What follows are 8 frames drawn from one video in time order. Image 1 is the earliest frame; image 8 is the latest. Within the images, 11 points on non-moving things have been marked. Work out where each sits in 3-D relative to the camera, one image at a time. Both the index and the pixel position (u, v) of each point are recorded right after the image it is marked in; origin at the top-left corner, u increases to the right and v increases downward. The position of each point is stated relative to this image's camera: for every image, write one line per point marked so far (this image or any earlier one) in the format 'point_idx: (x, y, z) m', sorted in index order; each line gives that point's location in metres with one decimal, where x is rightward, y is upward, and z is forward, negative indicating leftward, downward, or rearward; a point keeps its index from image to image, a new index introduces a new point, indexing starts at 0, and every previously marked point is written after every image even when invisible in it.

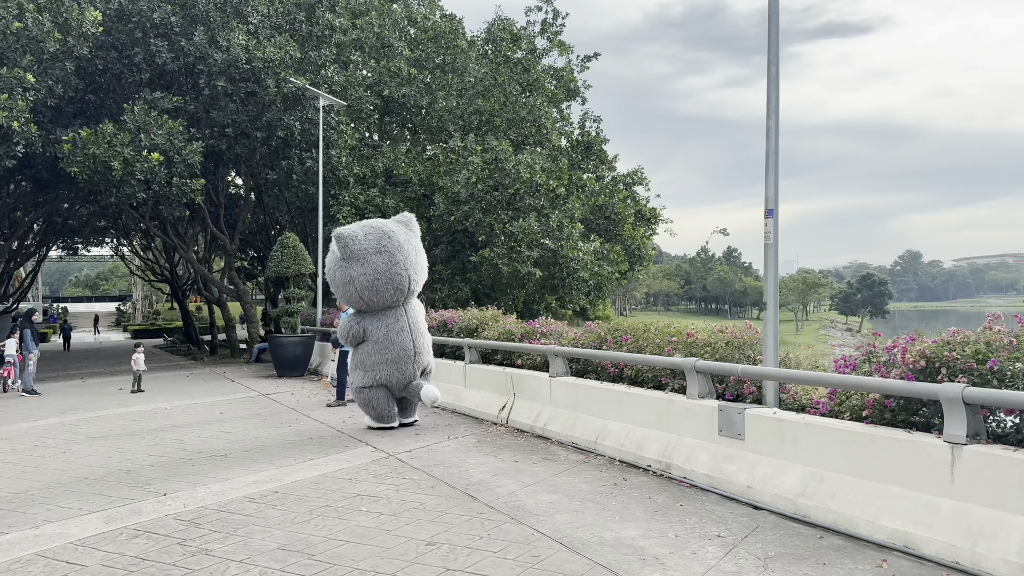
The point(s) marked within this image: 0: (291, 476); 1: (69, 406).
0: (-1.6, -1.4, +5.9) m
1: (-5.7, -1.5, +10.7) m
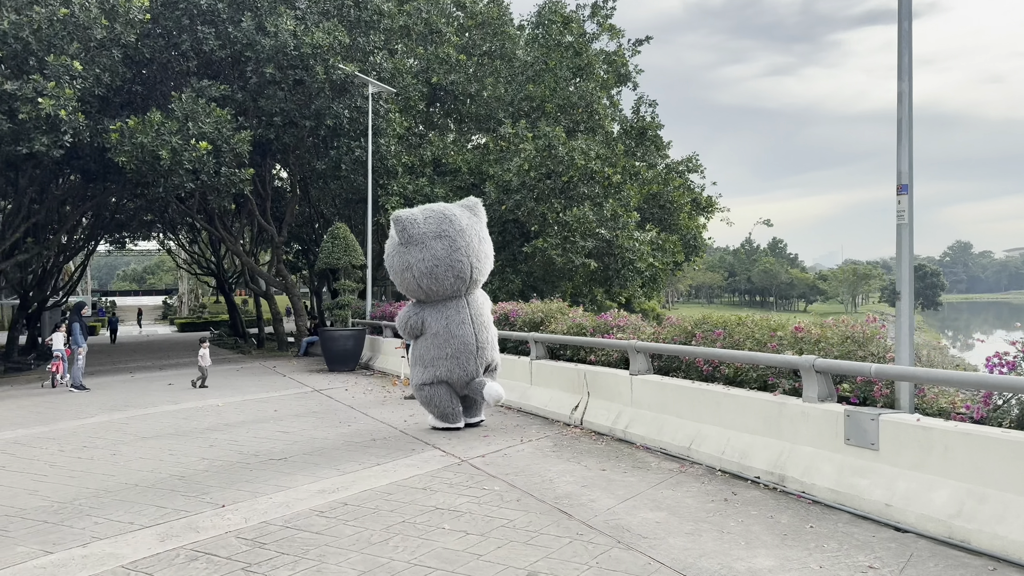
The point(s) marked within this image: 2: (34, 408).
0: (-1.0, -1.3, +5.4) m
1: (-4.9, -1.4, +10.3) m
2: (-5.9, -1.5, +10.1) m
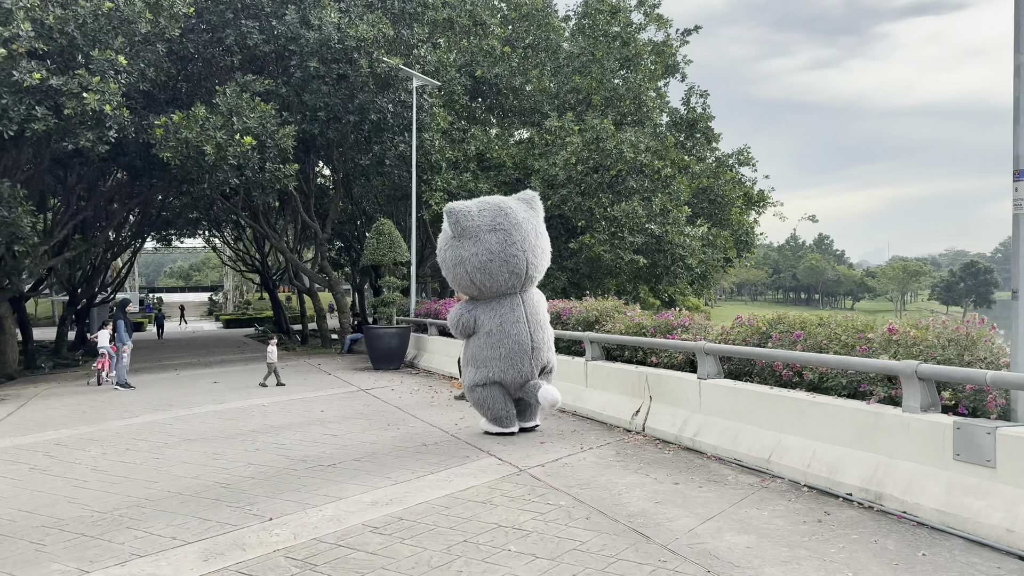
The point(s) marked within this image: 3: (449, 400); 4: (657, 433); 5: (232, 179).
0: (-0.6, -1.3, +5.0) m
1: (-4.3, -1.4, +10.1) m
2: (-5.2, -1.4, +9.9) m
3: (-0.7, -1.3, +9.5) m
4: (+1.2, -1.2, +6.9) m
5: (-5.0, +2.0, +14.8) m
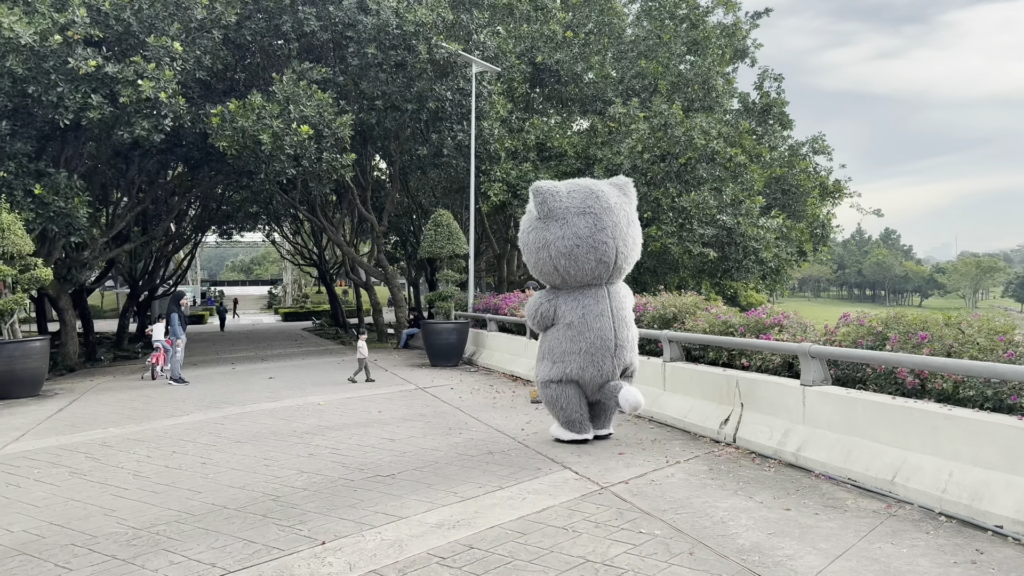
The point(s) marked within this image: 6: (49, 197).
0: (-0.1, -1.2, +4.4) m
1: (-3.5, -1.3, +9.7) m
2: (-4.5, -1.4, +9.6) m
3: (0.0, -1.2, +8.9) m
4: (+1.8, -1.2, +6.1) m
5: (-3.9, +2.1, +14.4) m
6: (-7.2, +1.4, +12.8) m
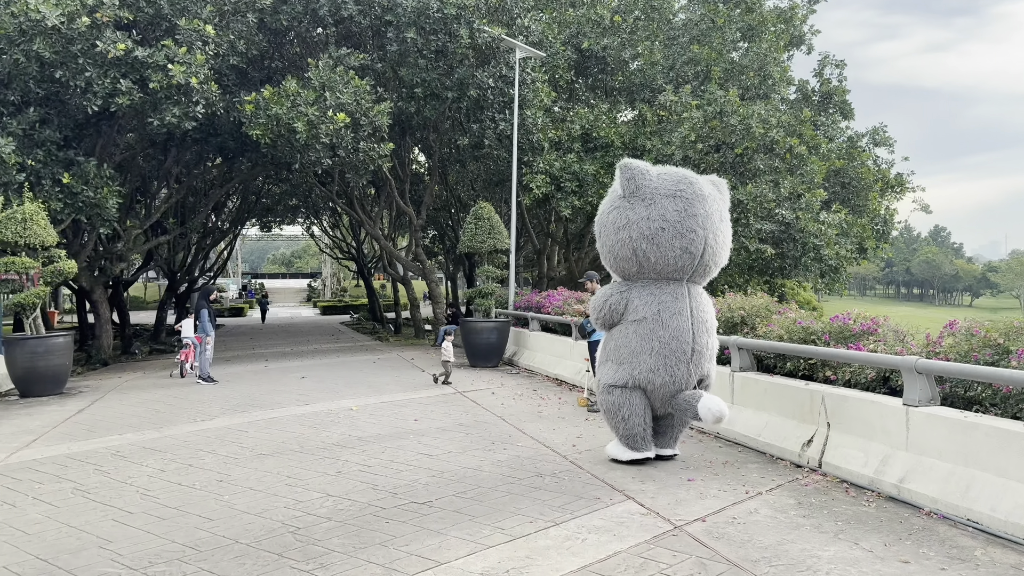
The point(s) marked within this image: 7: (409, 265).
0: (+0.1, -1.2, +3.6) m
1: (-3.0, -1.3, +9.2) m
2: (-4.0, -1.3, +9.1) m
3: (+0.5, -1.2, +8.1) m
4: (+2.1, -1.2, +5.3) m
5: (-3.2, +2.2, +13.8) m
6: (-6.5, +1.5, +12.3) m
7: (-2.5, +0.5, +19.7) m
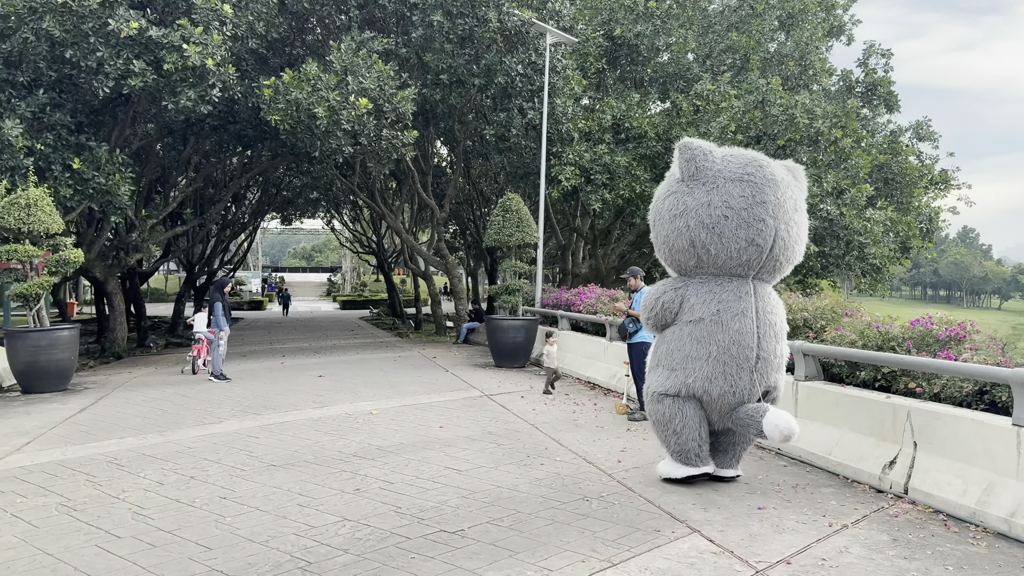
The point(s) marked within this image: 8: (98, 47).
0: (+0.3, -1.2, +3.0) m
1: (-2.7, -1.2, +8.6) m
2: (-3.6, -1.2, +8.5) m
3: (+0.8, -1.2, +7.4) m
4: (+2.4, -1.2, +4.6) m
5: (-2.7, +2.3, +13.2) m
6: (-6.1, +1.7, +11.8) m
7: (-1.9, +0.7, +19.1) m
8: (-5.6, +3.2, +11.0) m
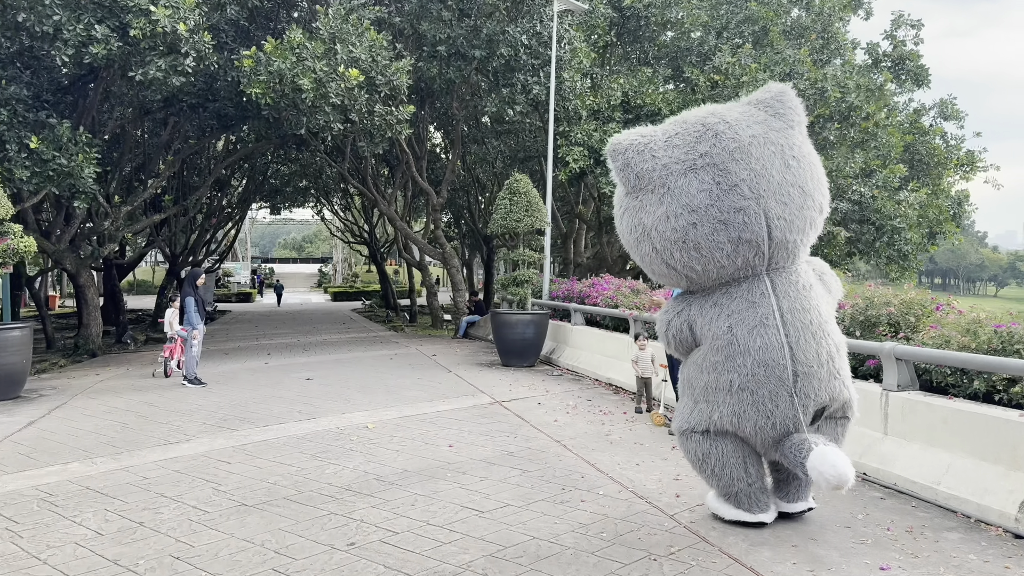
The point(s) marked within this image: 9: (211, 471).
0: (+0.5, -1.2, +1.9) m
1: (-2.5, -1.1, +7.4) m
2: (-3.5, -1.1, +7.4) m
3: (+1.0, -1.1, +6.3) m
4: (+2.6, -1.2, +3.5) m
5: (-2.6, +2.4, +12.0) m
6: (-6.0, +1.8, +10.6) m
7: (-1.8, +0.9, +17.9) m
8: (-5.5, +3.3, +9.8) m
9: (-1.9, -1.2, +5.2) m
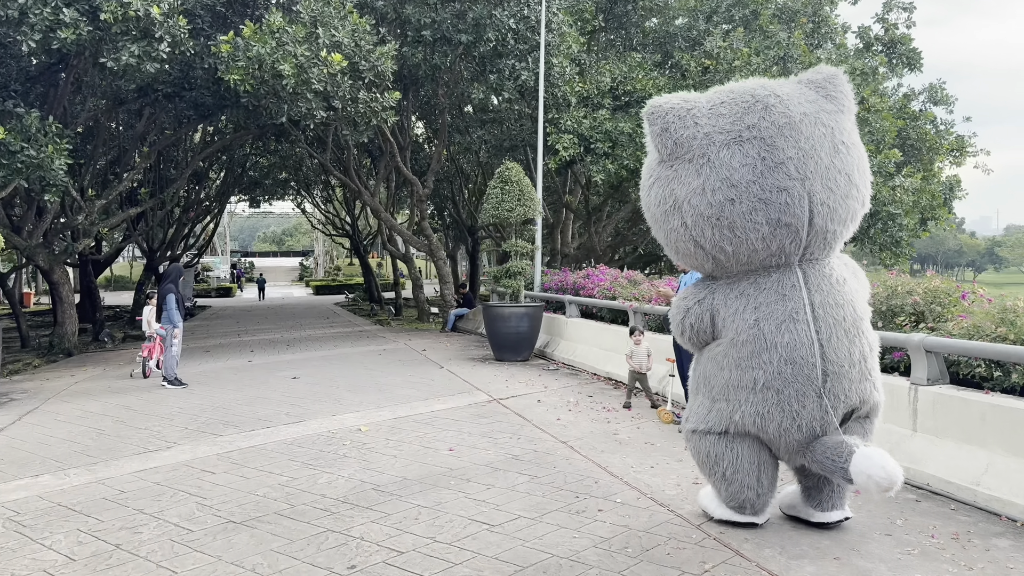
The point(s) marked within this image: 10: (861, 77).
0: (+0.6, -1.2, +1.5) m
1: (-2.5, -1.1, +7.0) m
2: (-3.5, -1.1, +6.9) m
3: (+1.0, -1.1, +6.0) m
4: (+2.6, -1.1, +3.2) m
5: (-2.7, +2.5, +11.6) m
6: (-6.1, +1.8, +10.1) m
7: (-2.1, +1.0, +17.5) m
8: (-5.6, +3.3, +9.3) m
9: (-1.9, -1.1, +4.8) m
10: (+6.0, +3.6, +14.2) m
